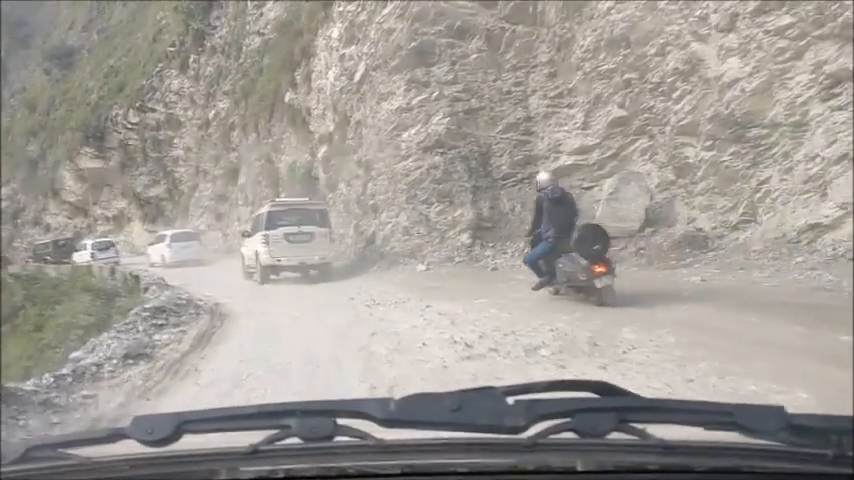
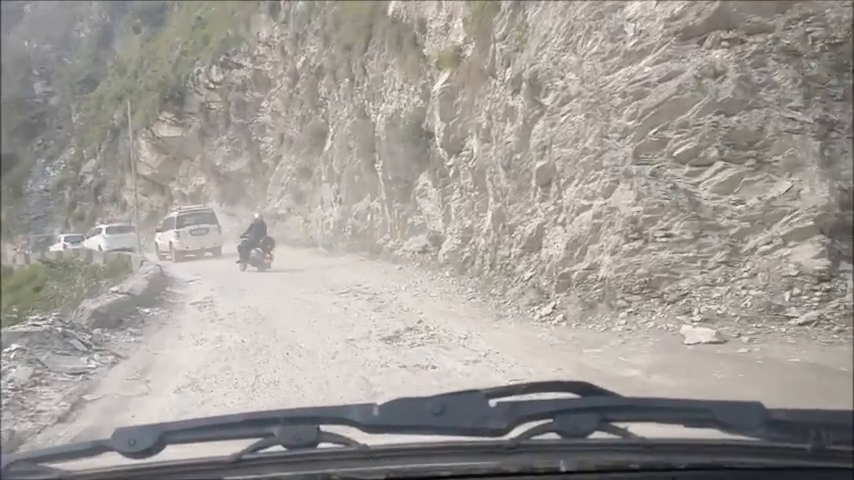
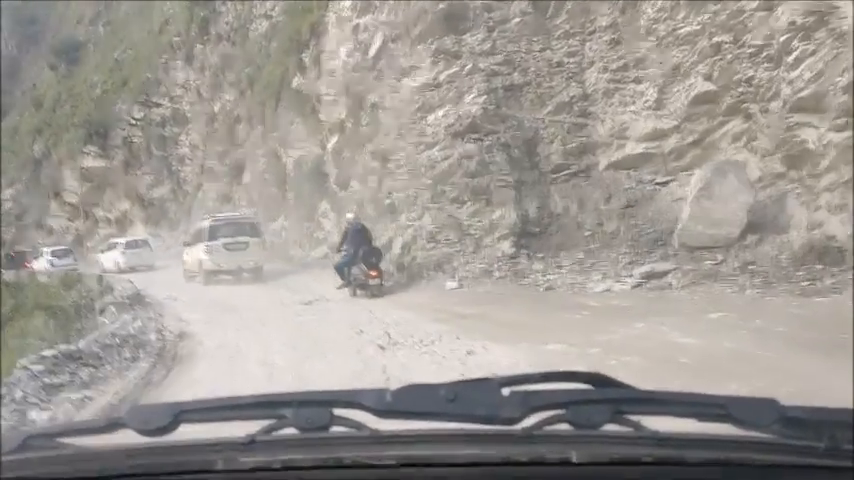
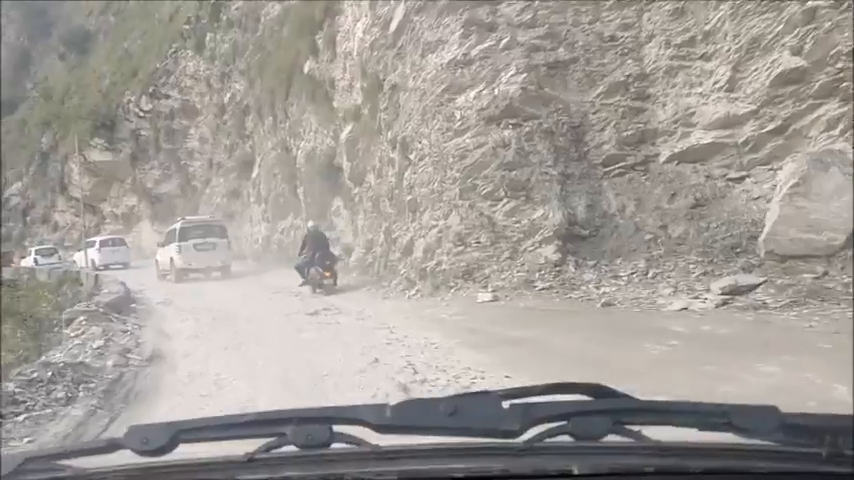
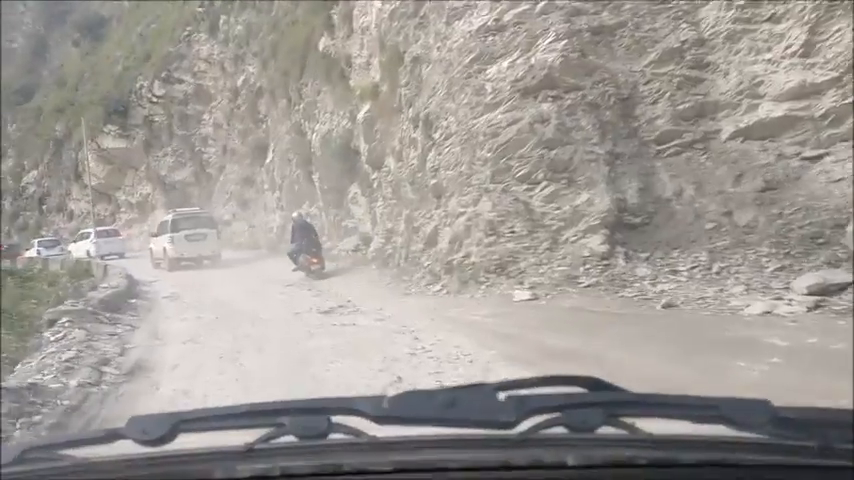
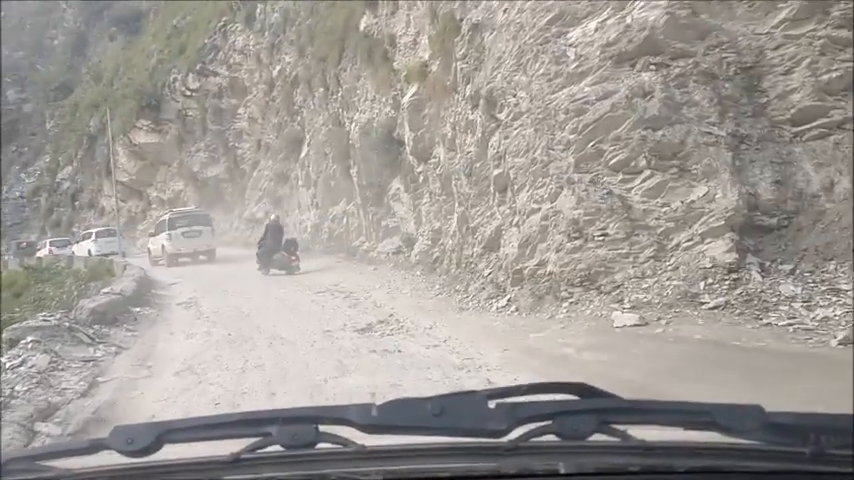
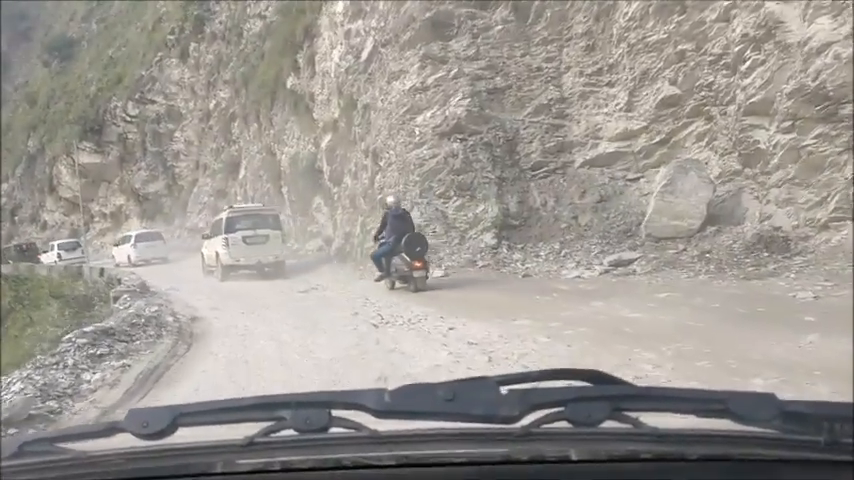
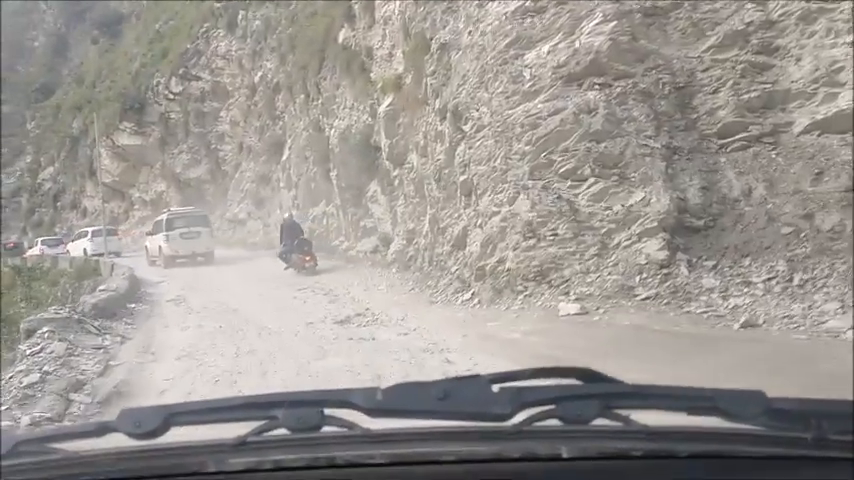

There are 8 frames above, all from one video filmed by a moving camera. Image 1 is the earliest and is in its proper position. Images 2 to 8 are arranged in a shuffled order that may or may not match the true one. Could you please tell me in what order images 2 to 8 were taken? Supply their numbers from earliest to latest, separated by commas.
7, 3, 4, 5, 8, 6, 2
